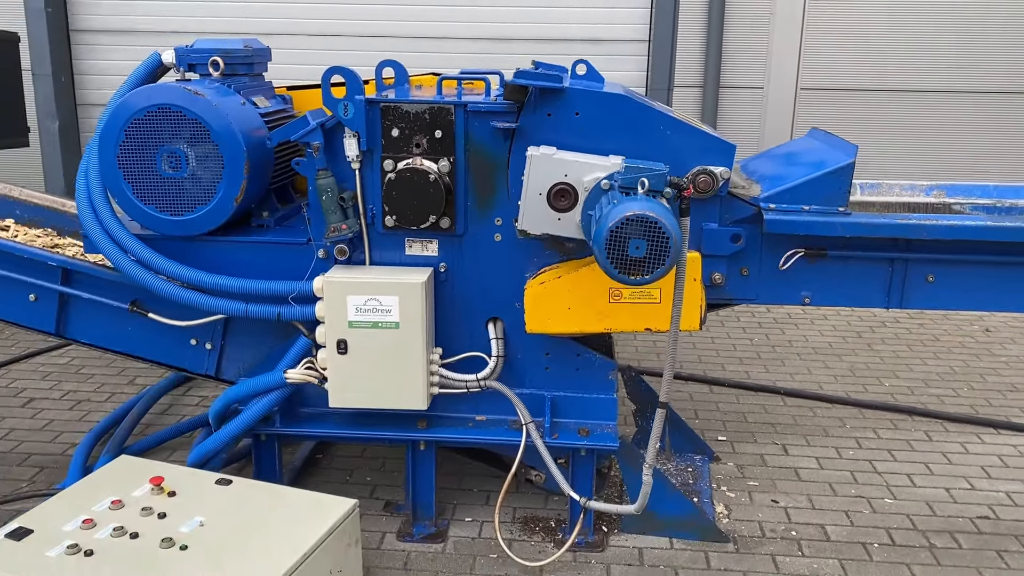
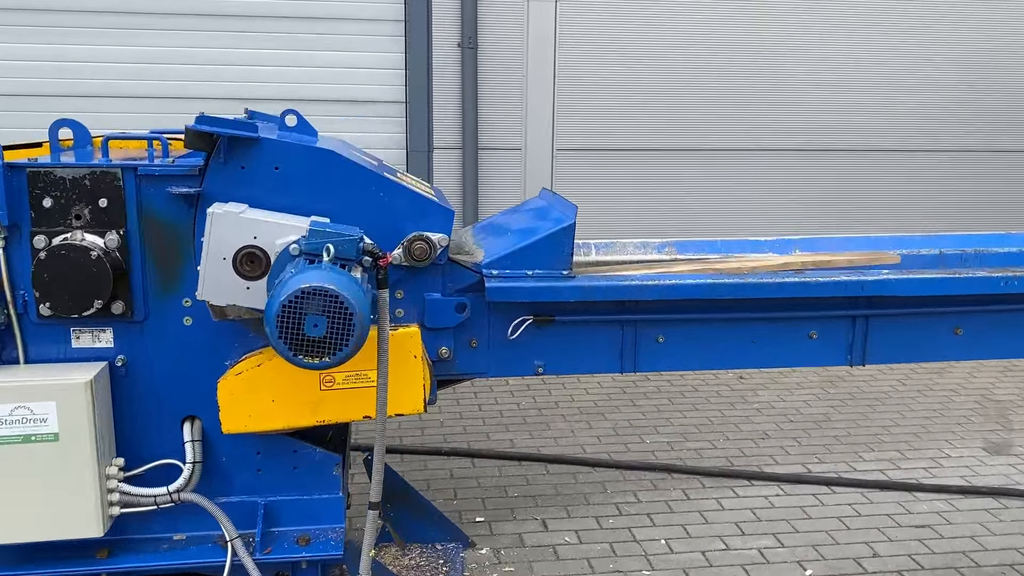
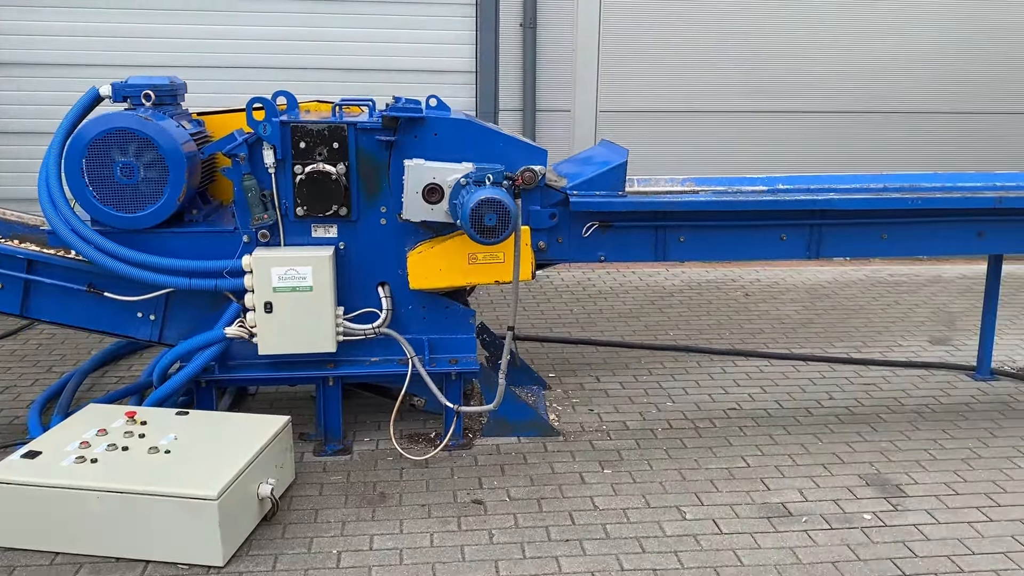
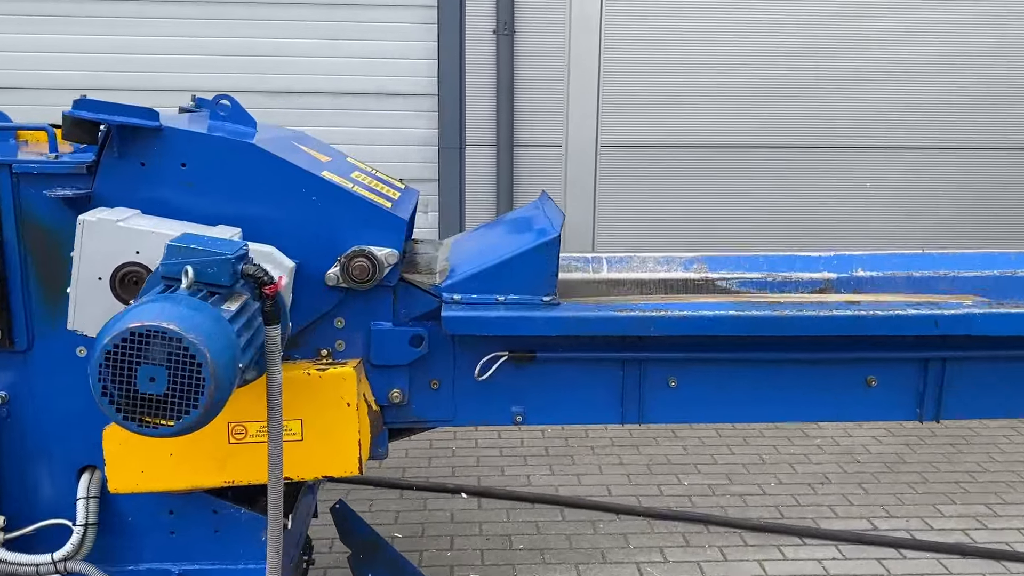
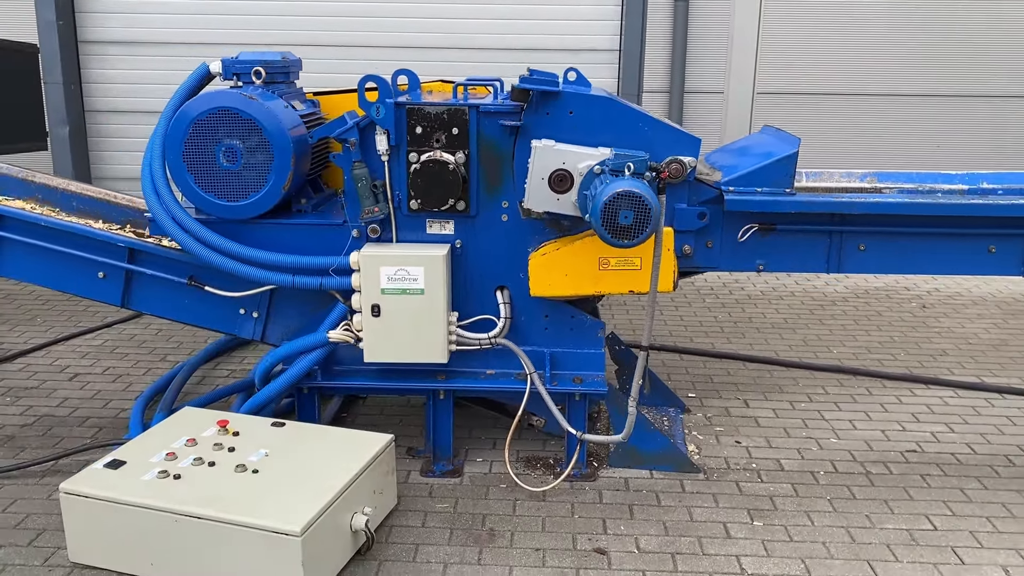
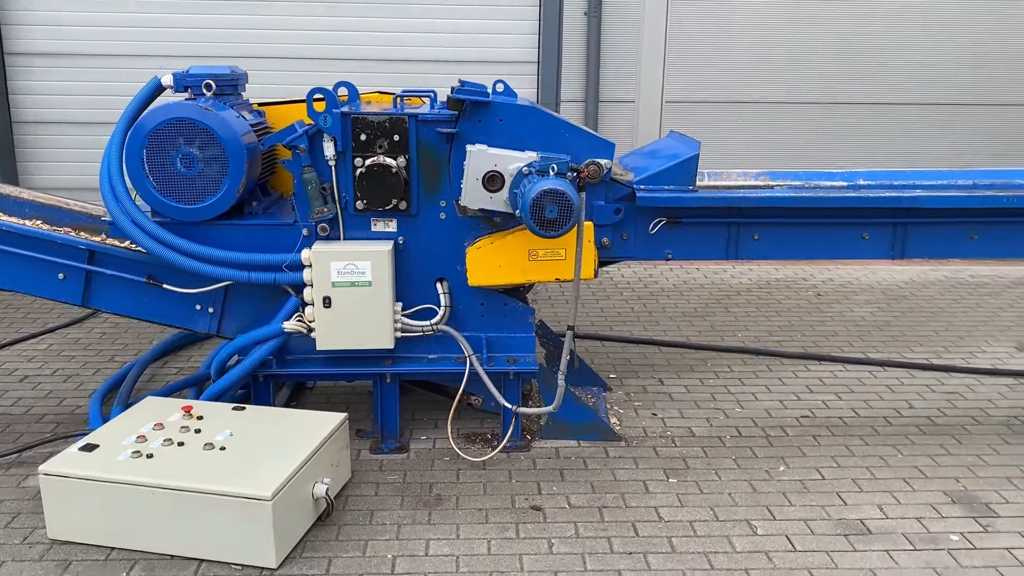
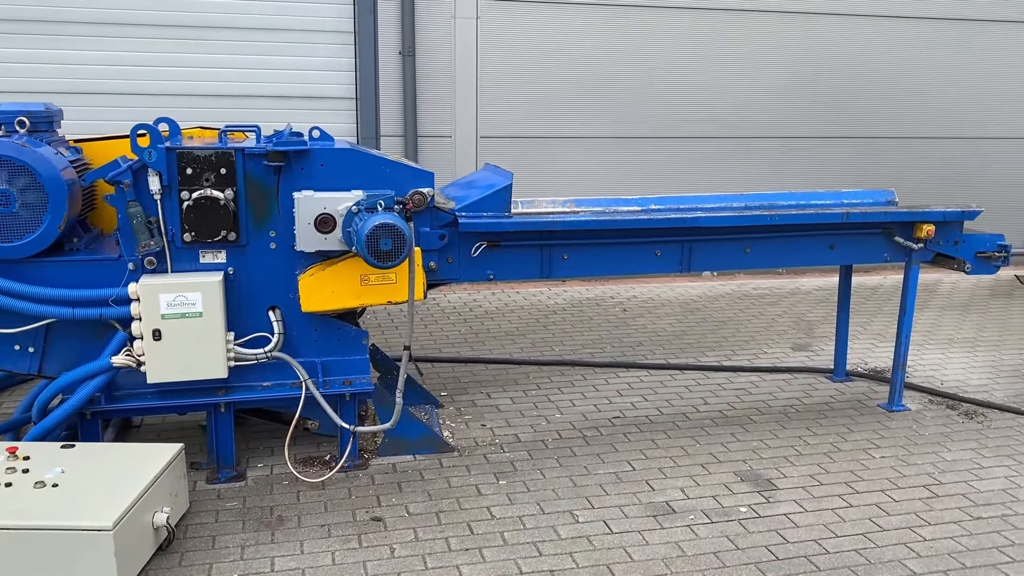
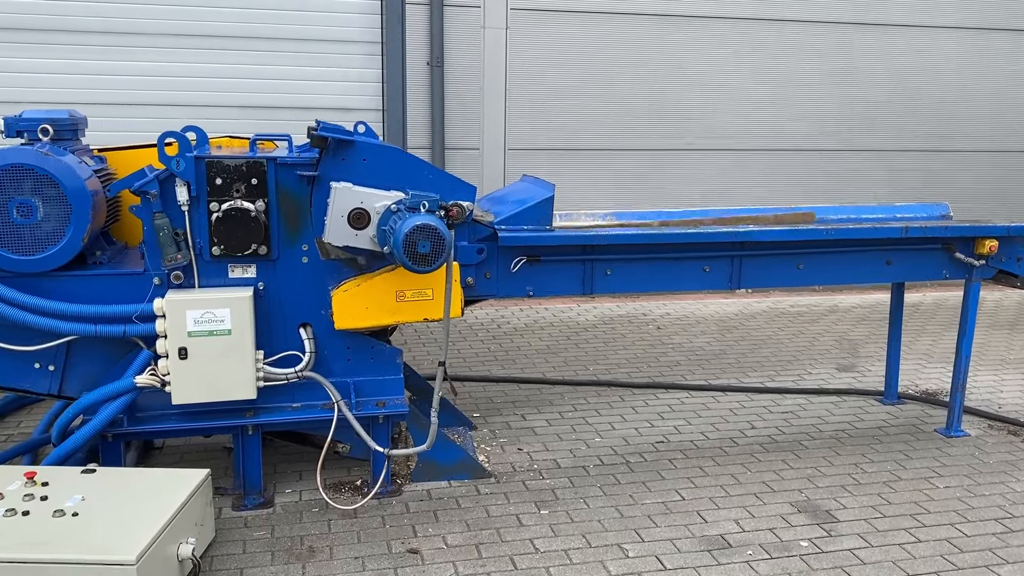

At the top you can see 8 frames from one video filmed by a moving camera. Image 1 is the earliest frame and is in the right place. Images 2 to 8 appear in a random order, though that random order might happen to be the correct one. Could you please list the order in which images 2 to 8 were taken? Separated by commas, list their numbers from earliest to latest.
5, 6, 3, 7, 8, 2, 4
